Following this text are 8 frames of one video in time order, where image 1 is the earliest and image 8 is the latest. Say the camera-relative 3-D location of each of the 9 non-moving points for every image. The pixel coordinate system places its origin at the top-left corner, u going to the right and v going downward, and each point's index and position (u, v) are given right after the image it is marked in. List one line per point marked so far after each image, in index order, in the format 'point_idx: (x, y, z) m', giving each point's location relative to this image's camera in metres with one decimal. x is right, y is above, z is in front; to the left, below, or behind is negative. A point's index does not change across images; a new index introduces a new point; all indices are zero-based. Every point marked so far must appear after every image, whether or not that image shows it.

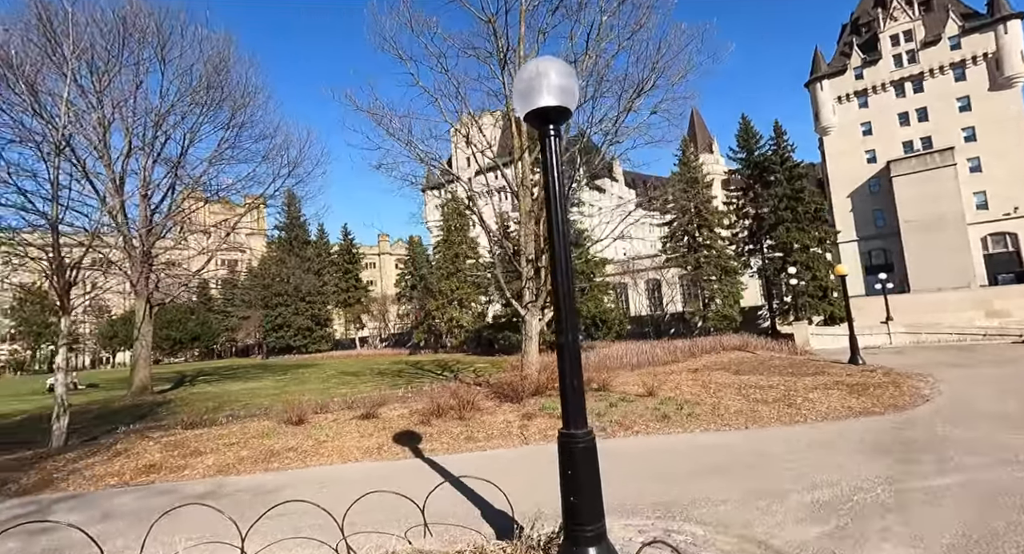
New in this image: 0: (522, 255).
0: (+0.1, +0.5, +11.6) m
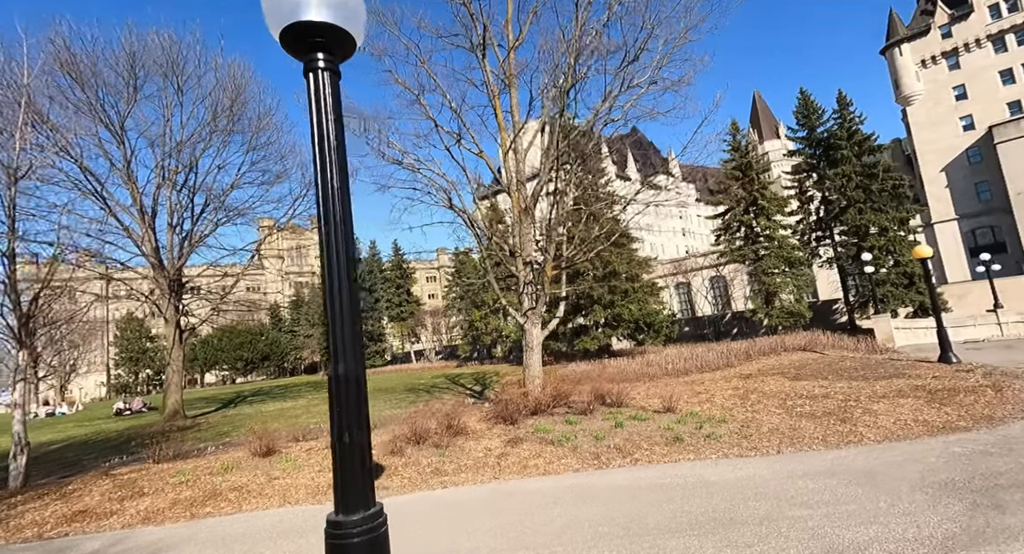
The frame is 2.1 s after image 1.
0: (+0.1, +0.4, +10.4) m
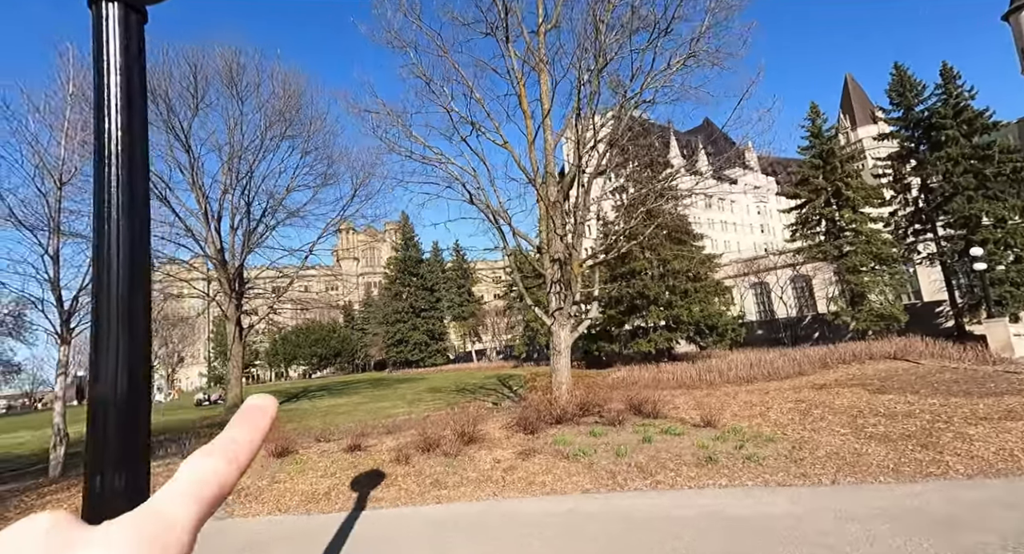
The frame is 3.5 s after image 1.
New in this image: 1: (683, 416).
0: (+0.6, +0.4, +9.7) m
1: (+2.7, -2.2, +9.0) m
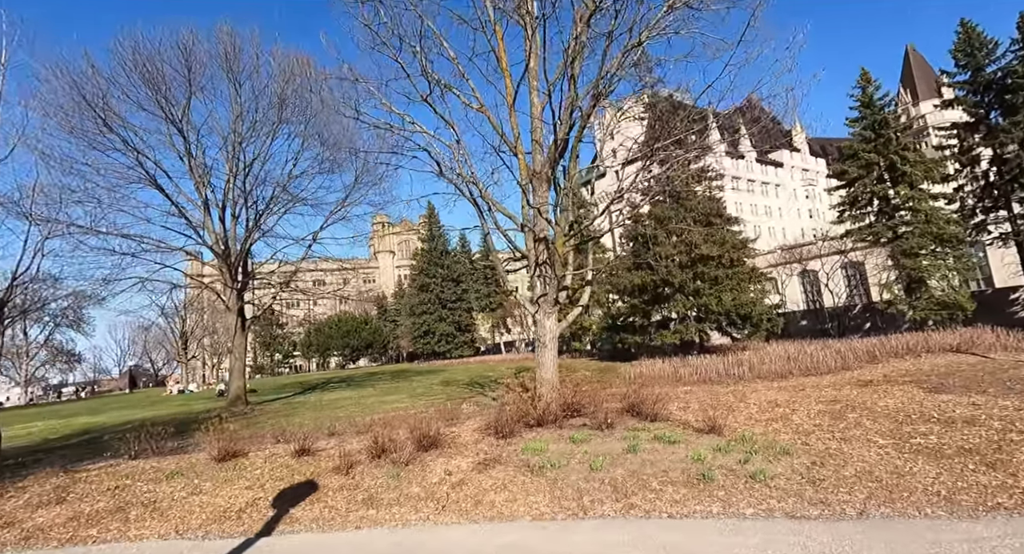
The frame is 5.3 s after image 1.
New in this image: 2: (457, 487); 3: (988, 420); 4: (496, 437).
0: (+0.3, +0.7, +8.5) m
1: (+2.4, -1.9, +7.7) m
2: (-0.5, -2.0, +5.5) m
3: (+6.1, -1.8, +7.3) m
4: (-0.2, -2.0, +6.9) m
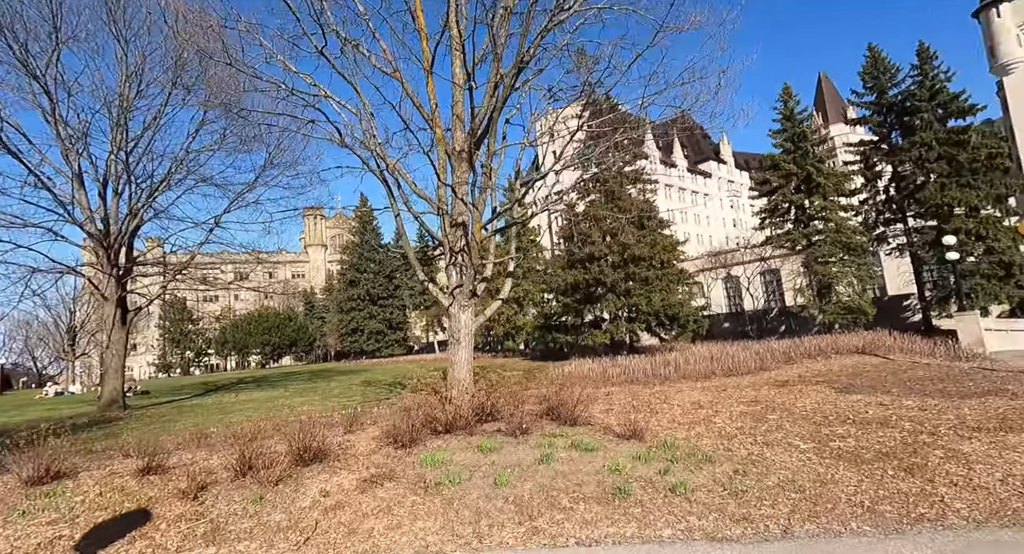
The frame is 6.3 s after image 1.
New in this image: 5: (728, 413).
0: (-0.9, +0.8, +7.8) m
1: (+1.2, -1.9, +7.2) m
2: (-1.4, -1.9, +4.7) m
3: (+4.9, -1.8, +7.2) m
4: (-1.3, -1.9, +6.1) m
5: (+3.2, -2.0, +8.3) m
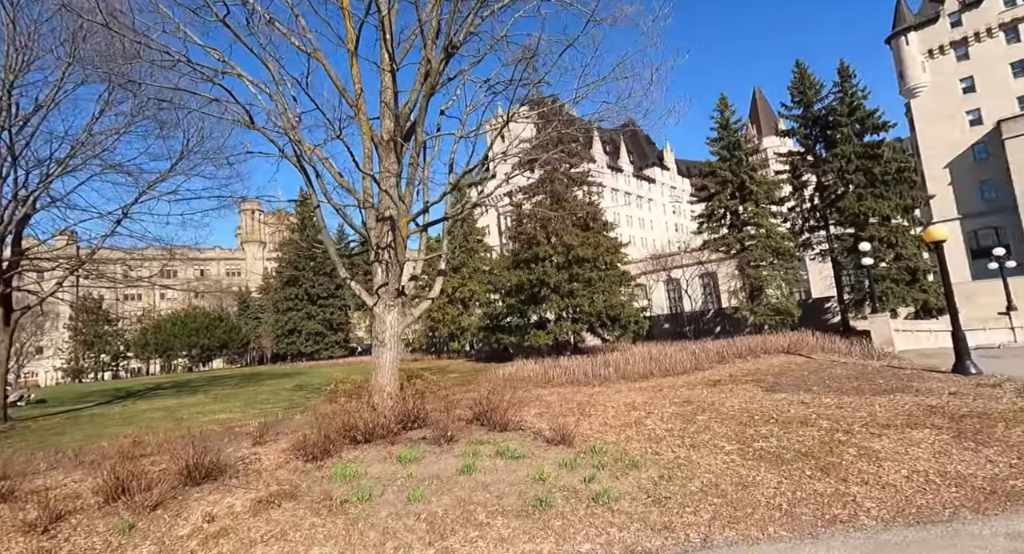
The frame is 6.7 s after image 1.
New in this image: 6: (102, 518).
0: (-1.8, +0.8, +7.4) m
1: (+0.3, -1.9, +7.0) m
2: (-2.1, -1.9, +4.3) m
3: (+4.0, -1.9, +7.4) m
4: (-2.1, -1.9, +5.7) m
5: (+2.2, -2.0, +8.2) m
6: (-3.1, -1.9, +4.7) m
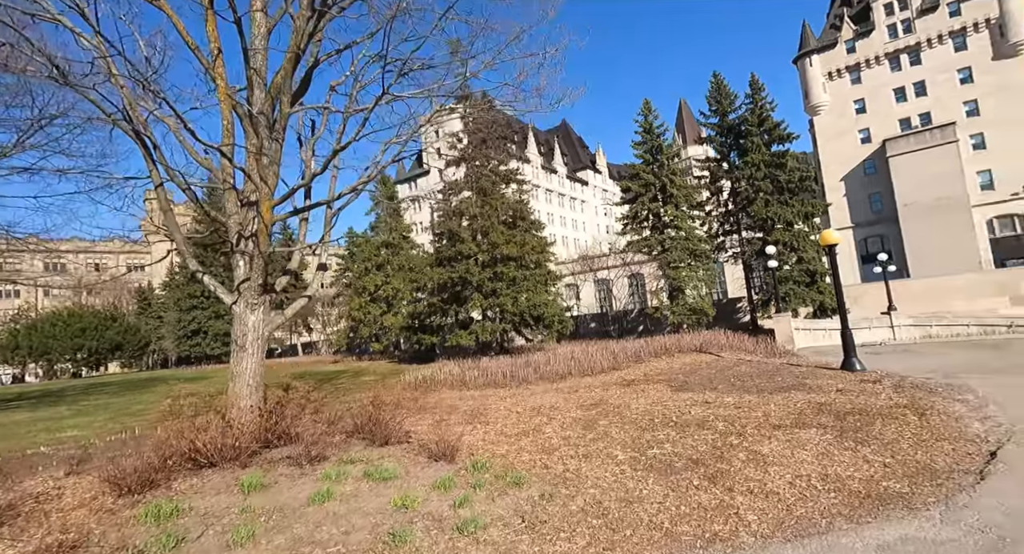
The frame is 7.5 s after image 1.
0: (-3.1, +0.9, +6.5) m
1: (-1.0, -1.8, +6.4) m
2: (-3.1, -1.9, +3.4) m
3: (+2.7, -1.8, +7.1) m
4: (-3.2, -1.8, +4.8) m
5: (+0.7, -2.0, +7.8) m
6: (-4.2, -1.9, +3.7) m
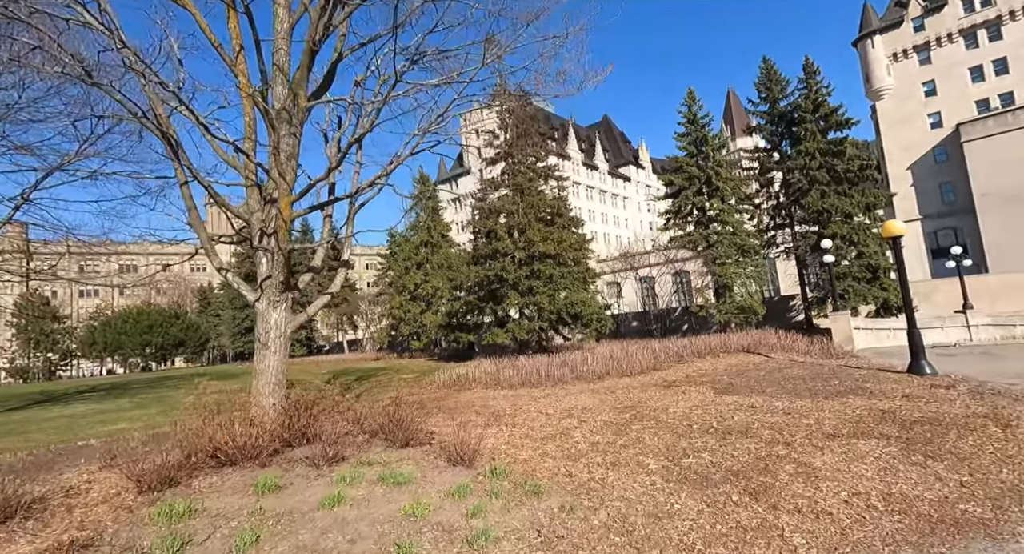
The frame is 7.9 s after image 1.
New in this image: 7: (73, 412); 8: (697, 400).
0: (-2.8, +0.9, +6.4) m
1: (-0.7, -1.8, +6.2) m
2: (-3.0, -1.9, +3.4) m
3: (+3.0, -1.8, +6.6) m
4: (-3.1, -1.8, +4.8) m
5: (+1.1, -1.9, +7.5) m
6: (-4.1, -1.9, +3.7) m
7: (-9.1, -2.8, +11.8) m
8: (+2.9, -2.0, +9.1) m
